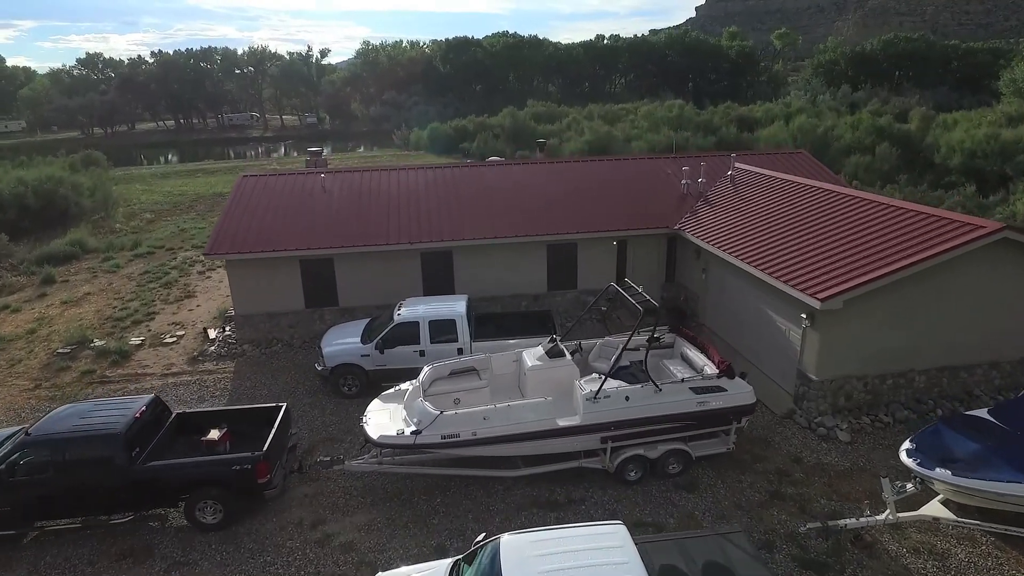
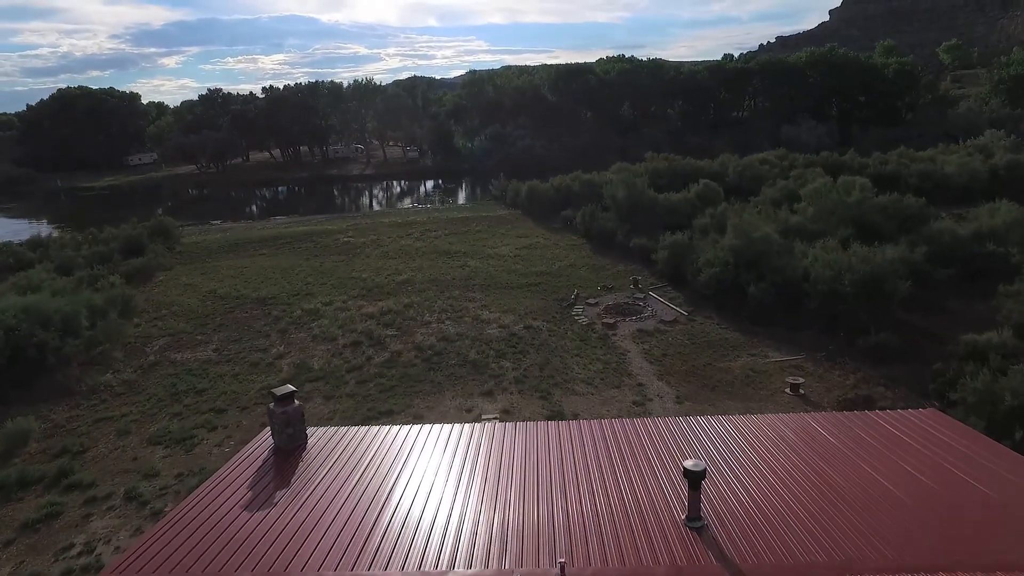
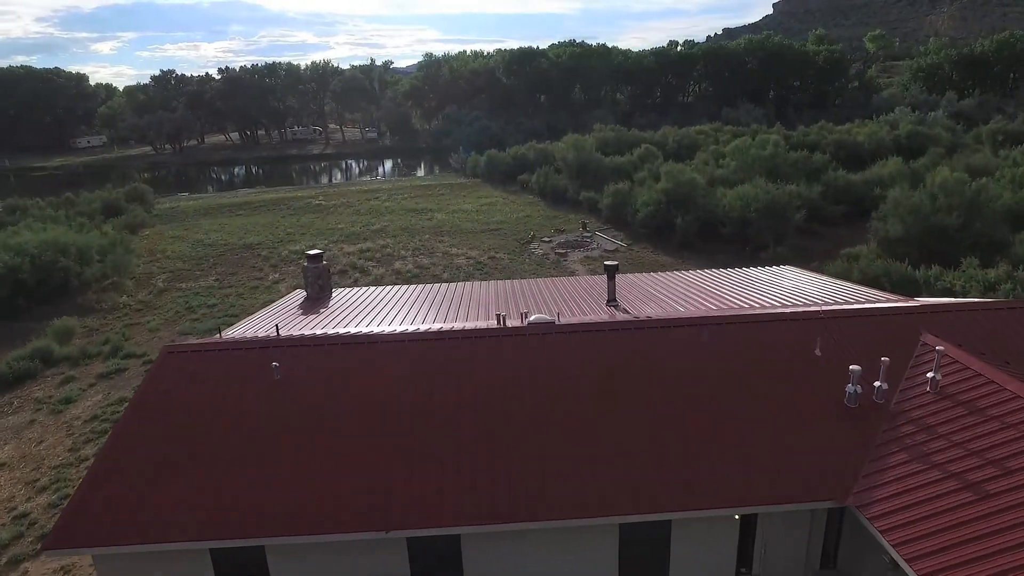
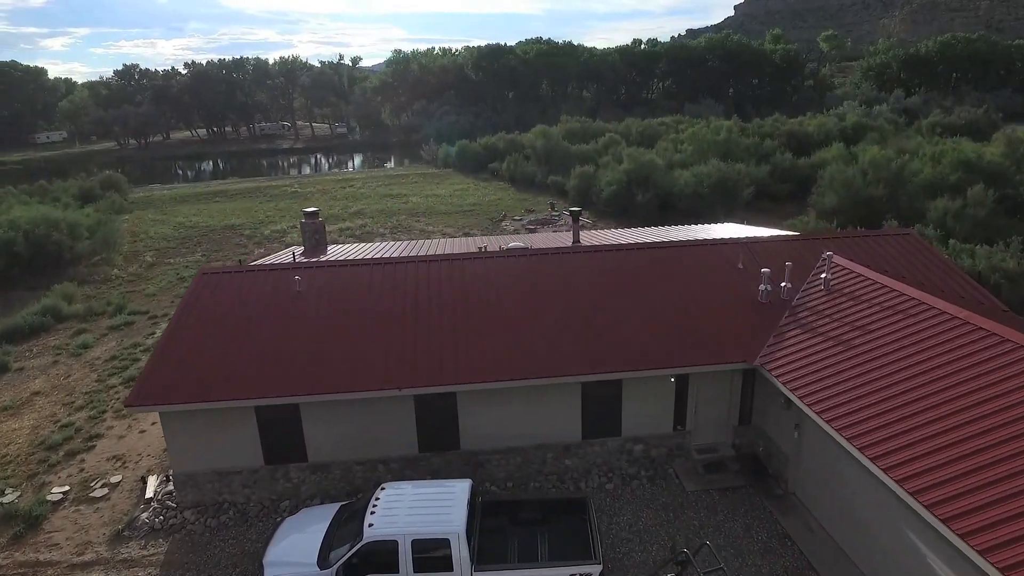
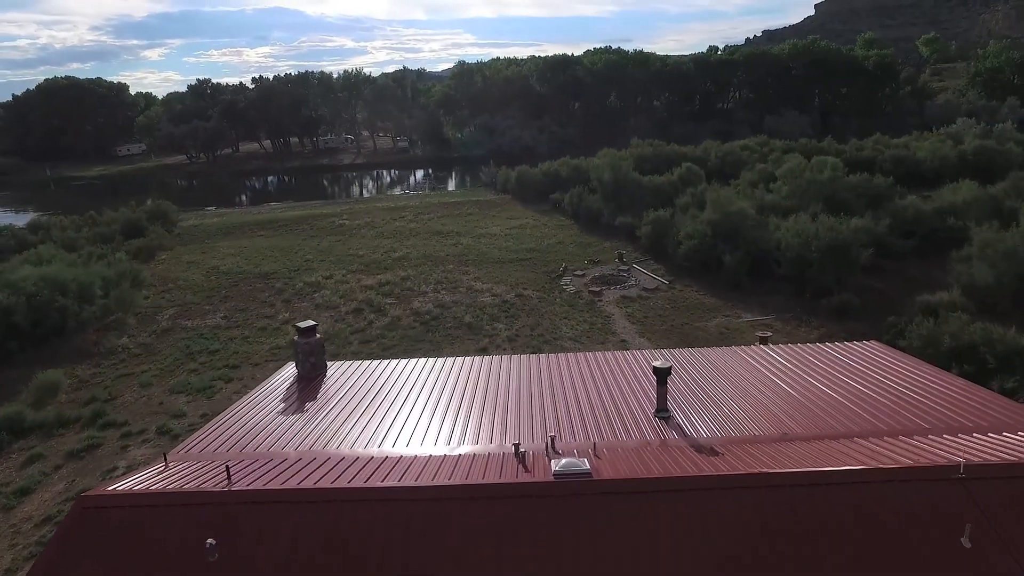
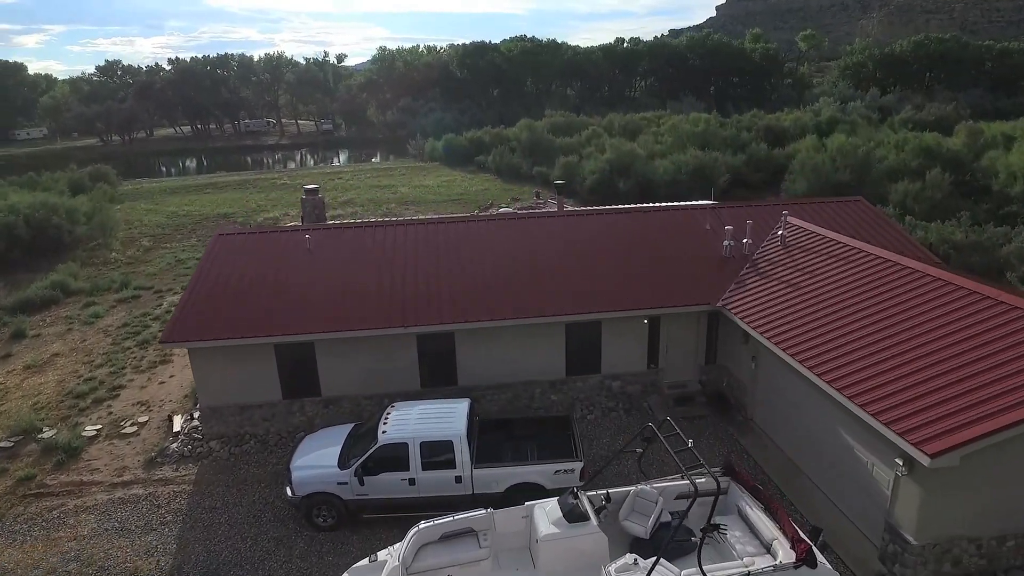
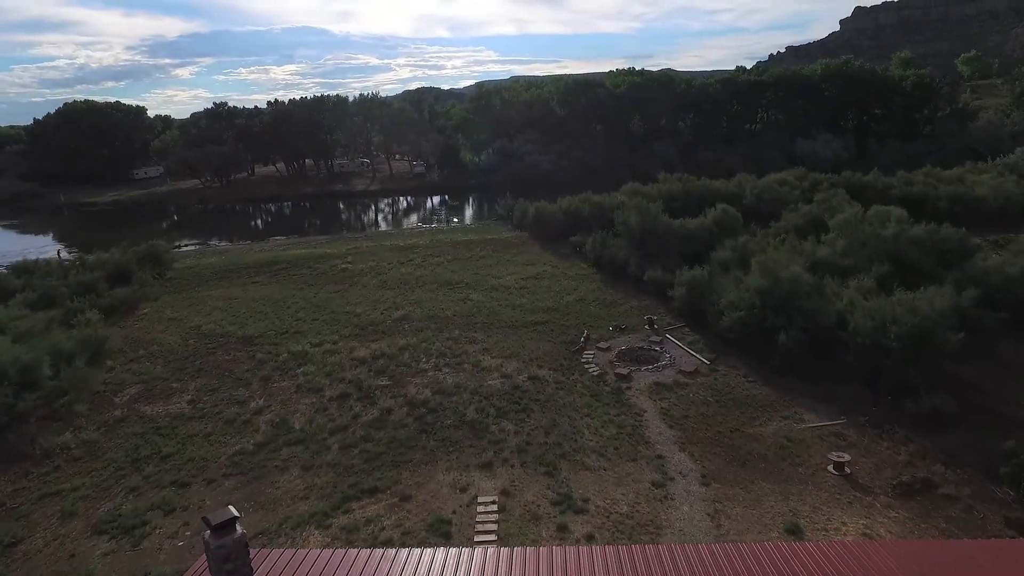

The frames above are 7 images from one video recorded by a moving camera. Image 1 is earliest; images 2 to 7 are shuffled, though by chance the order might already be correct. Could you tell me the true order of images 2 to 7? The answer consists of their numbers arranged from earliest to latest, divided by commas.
6, 4, 3, 5, 2, 7
